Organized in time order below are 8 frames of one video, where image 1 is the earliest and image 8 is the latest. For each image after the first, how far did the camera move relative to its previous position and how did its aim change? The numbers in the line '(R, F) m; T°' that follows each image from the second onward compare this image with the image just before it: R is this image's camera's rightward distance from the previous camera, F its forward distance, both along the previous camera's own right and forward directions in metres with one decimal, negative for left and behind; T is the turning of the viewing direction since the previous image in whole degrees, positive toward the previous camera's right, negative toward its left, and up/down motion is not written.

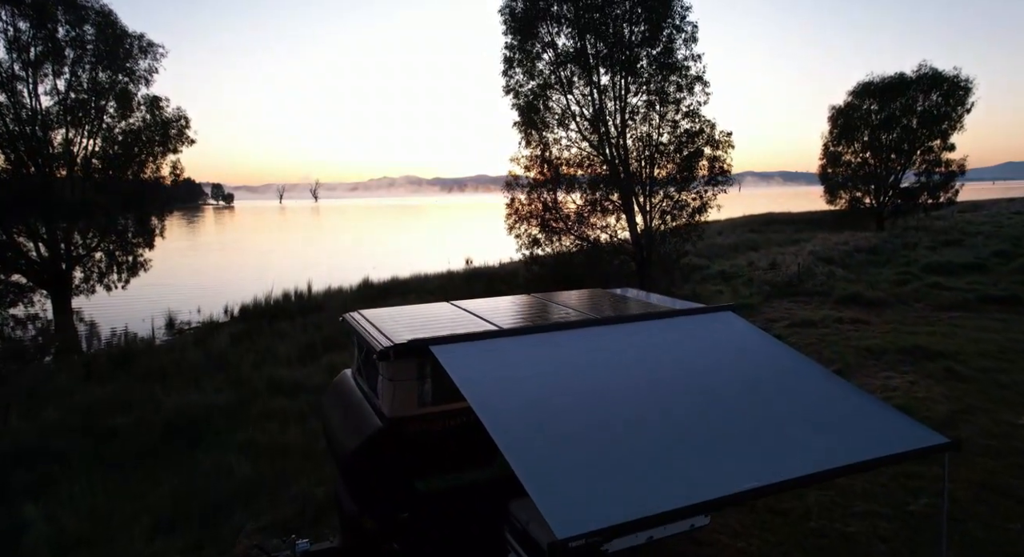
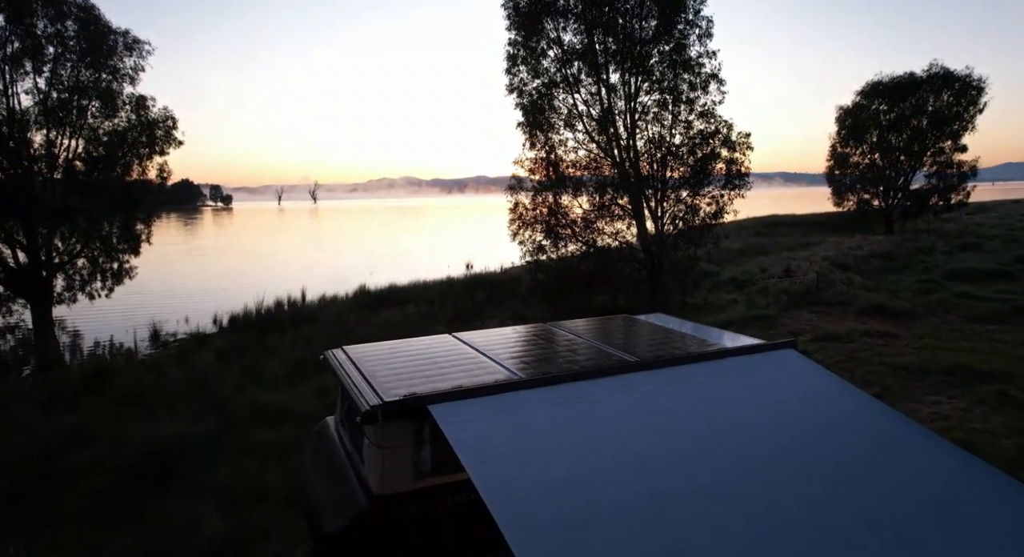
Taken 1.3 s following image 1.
(-0.1, +0.8) m; 0°
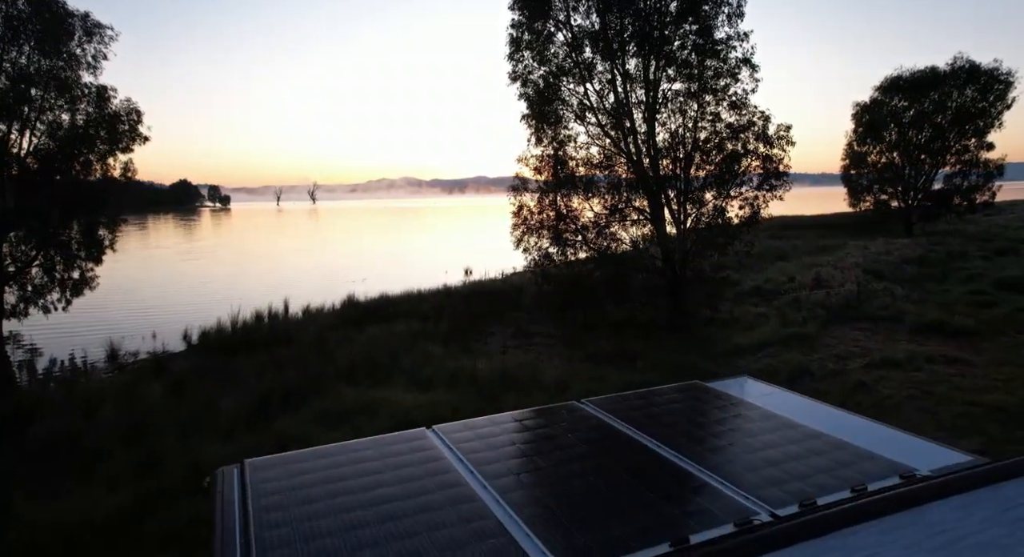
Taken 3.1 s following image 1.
(-0.1, +1.6) m; 0°
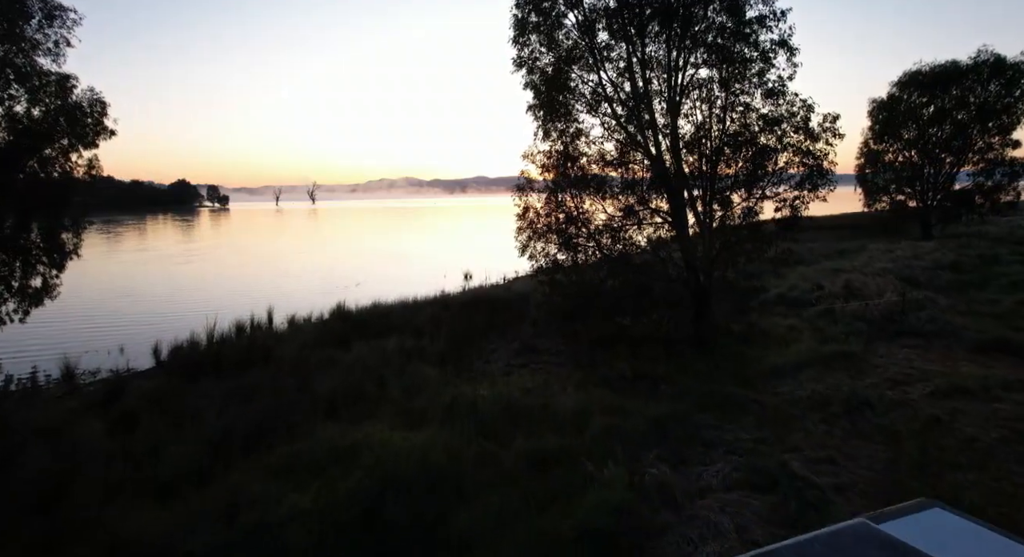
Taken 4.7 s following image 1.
(-0.1, +1.4) m; 0°
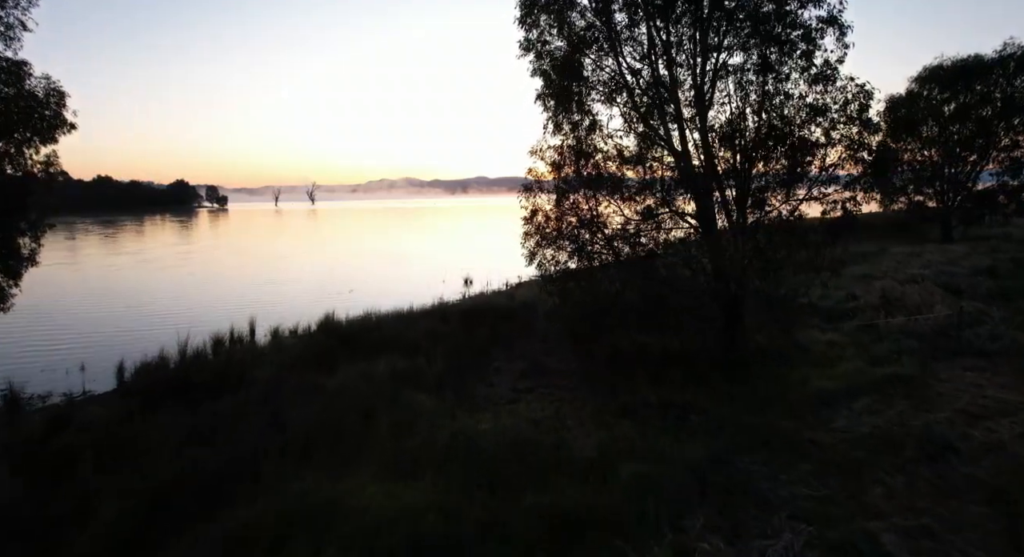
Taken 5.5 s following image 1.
(-0.1, +1.4) m; 0°
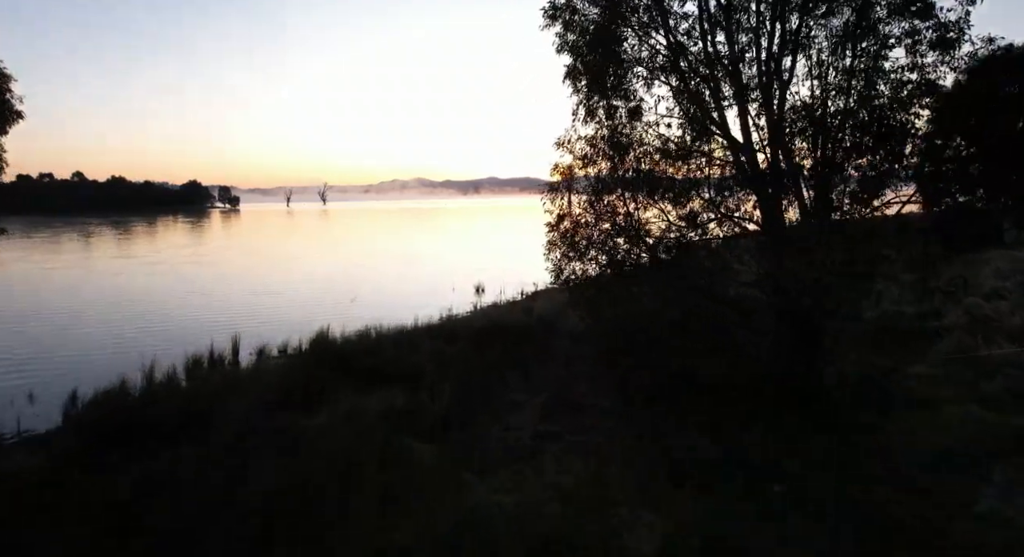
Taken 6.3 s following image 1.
(-0.1, +1.9) m; -1°
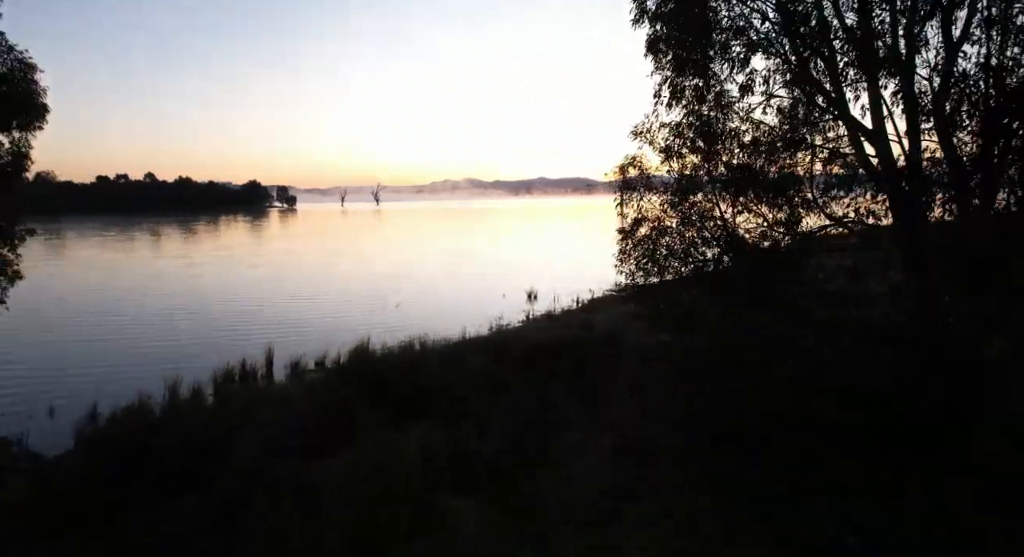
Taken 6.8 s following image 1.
(-0.2, +1.4) m; -5°
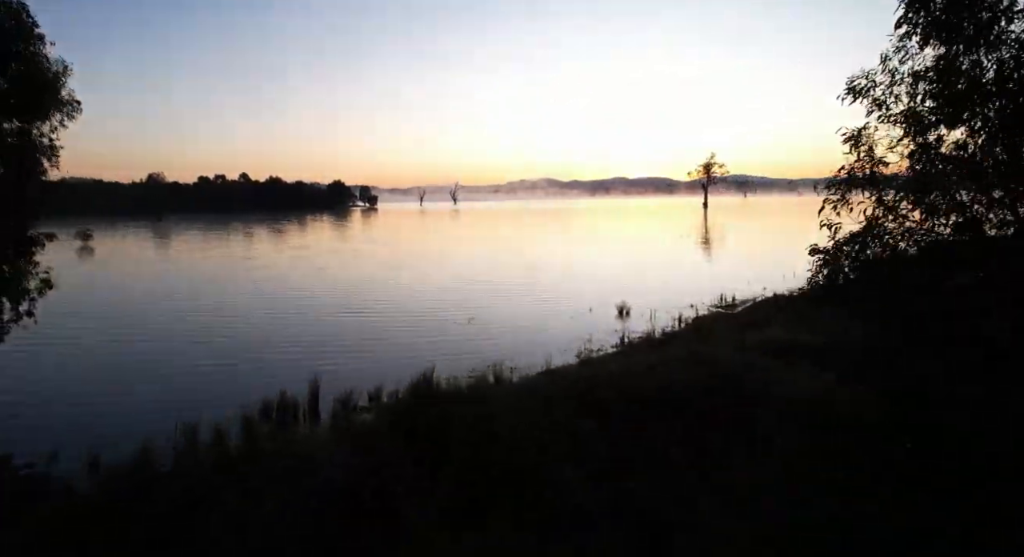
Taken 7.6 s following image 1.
(-0.4, +2.4) m; -7°
